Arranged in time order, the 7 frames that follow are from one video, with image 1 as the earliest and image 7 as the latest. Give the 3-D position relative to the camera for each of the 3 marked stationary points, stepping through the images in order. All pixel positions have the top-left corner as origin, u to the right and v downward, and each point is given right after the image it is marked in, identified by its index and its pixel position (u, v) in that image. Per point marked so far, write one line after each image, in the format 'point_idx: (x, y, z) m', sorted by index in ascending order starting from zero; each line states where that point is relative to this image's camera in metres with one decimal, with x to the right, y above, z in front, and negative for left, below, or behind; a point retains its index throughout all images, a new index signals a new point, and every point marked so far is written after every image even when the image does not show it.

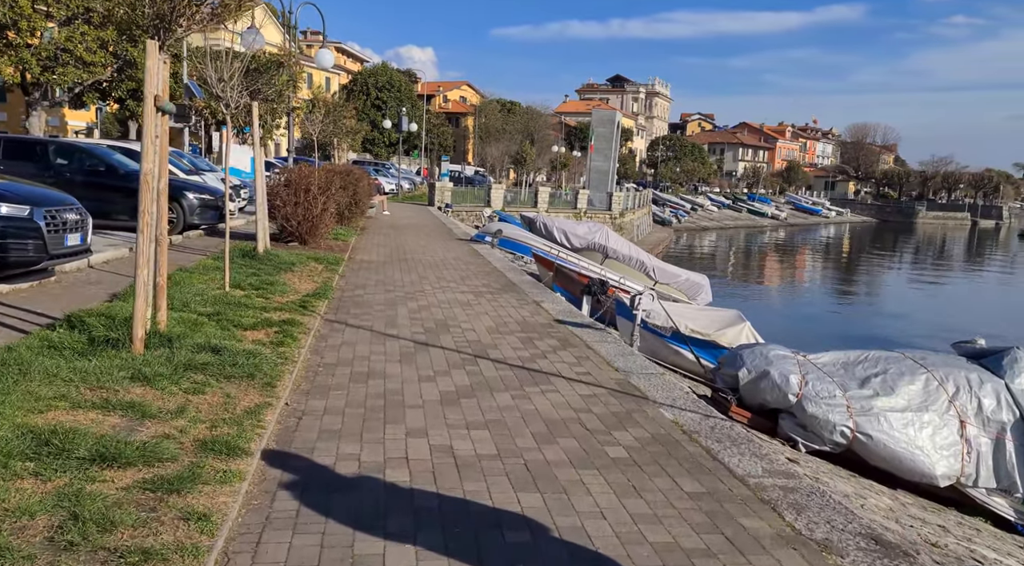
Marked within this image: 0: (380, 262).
0: (-2.6, +0.4, +15.9) m
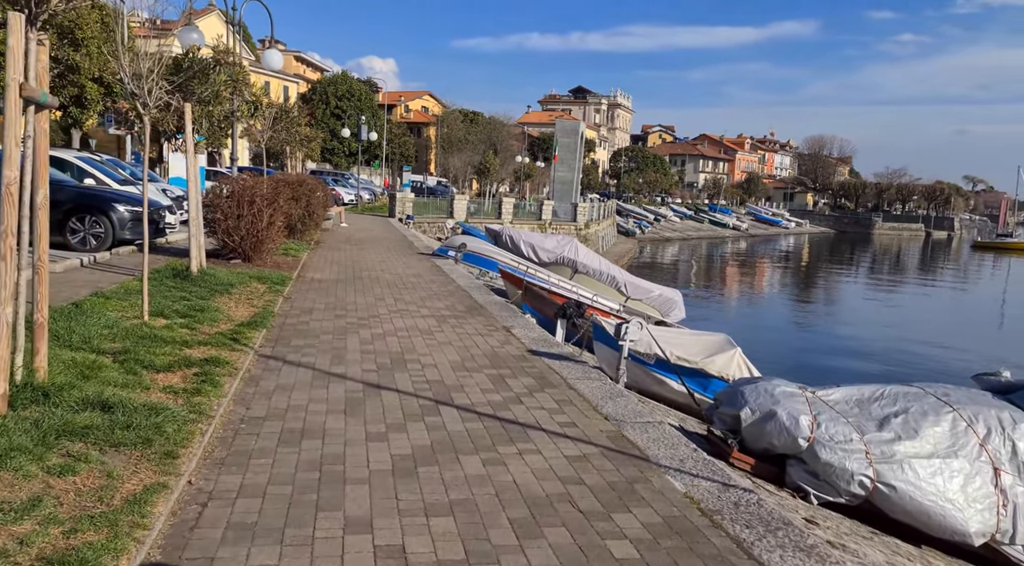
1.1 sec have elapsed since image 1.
0: (-3.2, 0.0, +14.5) m
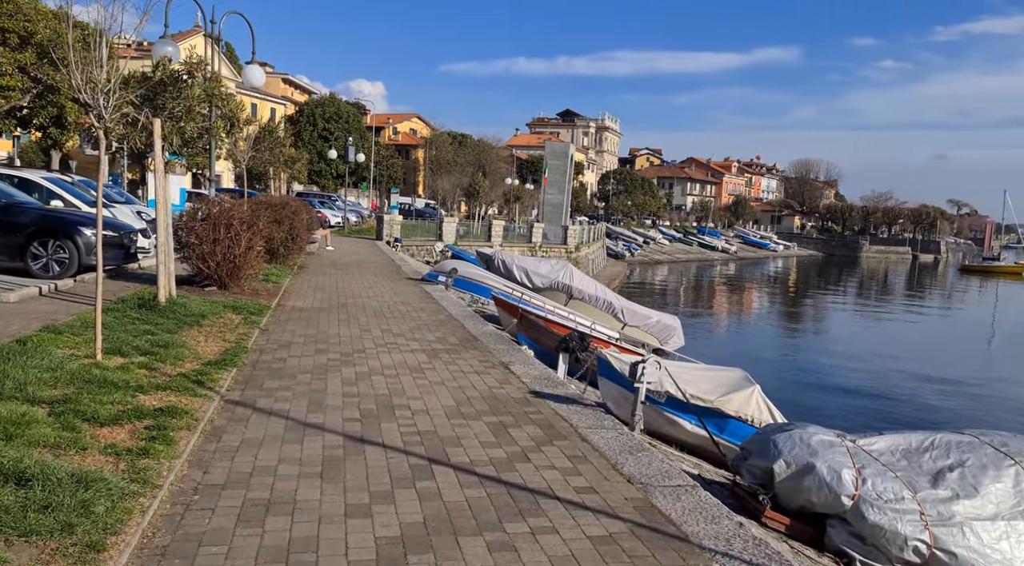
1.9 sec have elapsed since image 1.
0: (-3.3, -0.5, +13.5) m
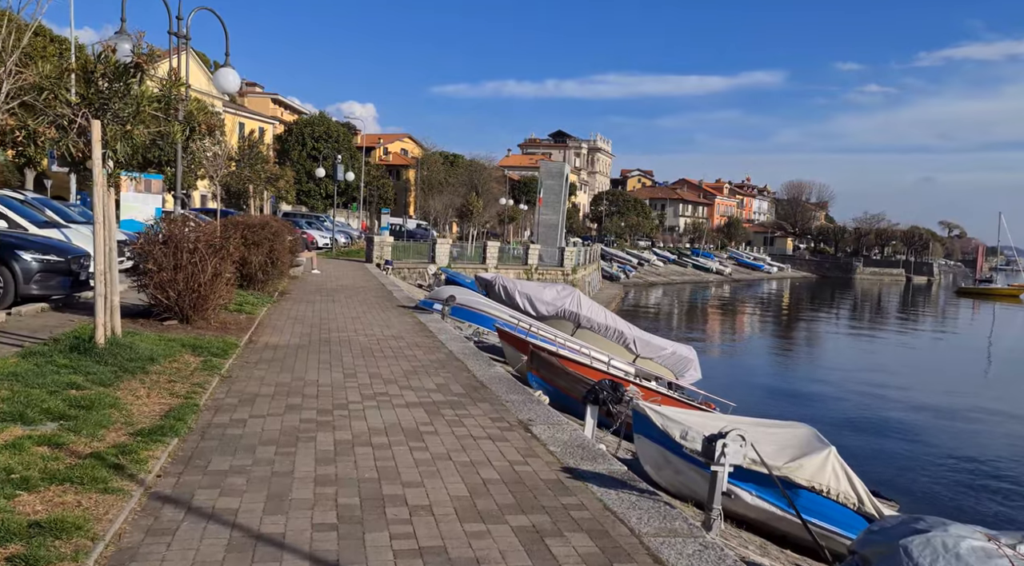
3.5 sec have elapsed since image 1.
0: (-3.2, -1.0, +11.6) m
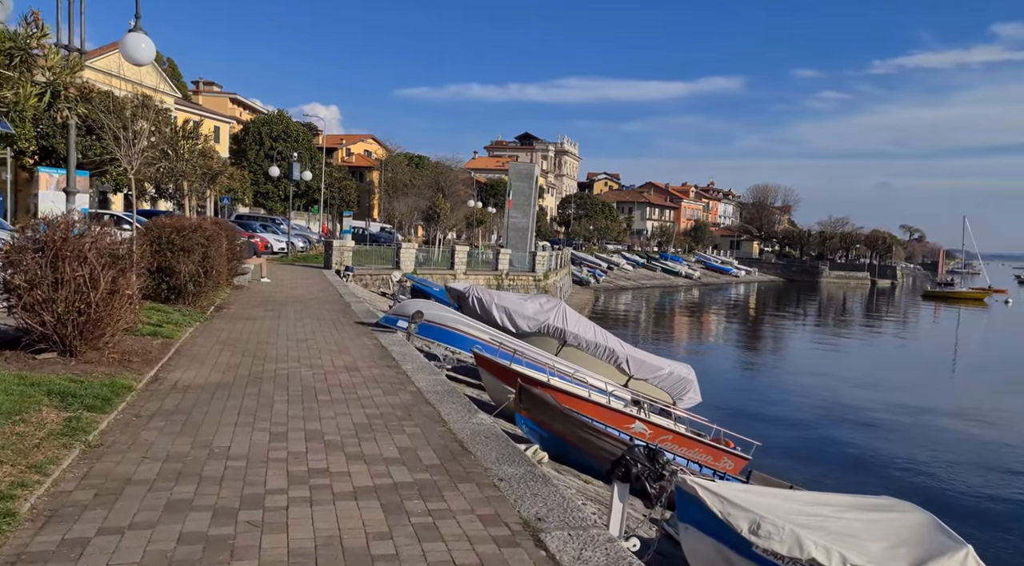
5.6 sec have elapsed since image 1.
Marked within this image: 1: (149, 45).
0: (-3.3, -1.2, +8.8) m
1: (-5.4, +3.6, +12.0) m
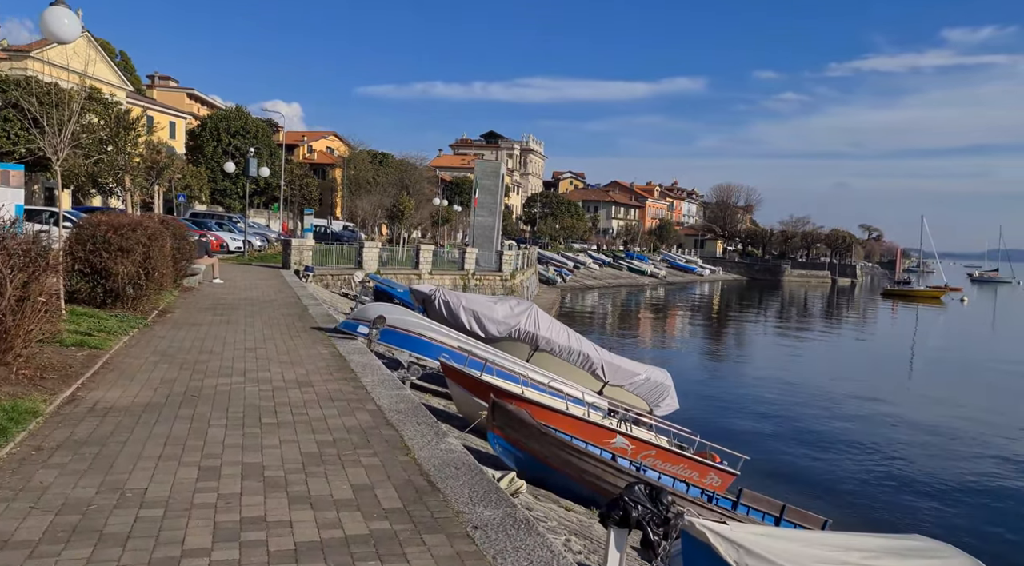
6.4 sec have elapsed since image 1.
0: (-3.6, -1.2, +7.6) m
1: (-5.8, +3.5, +10.7) m
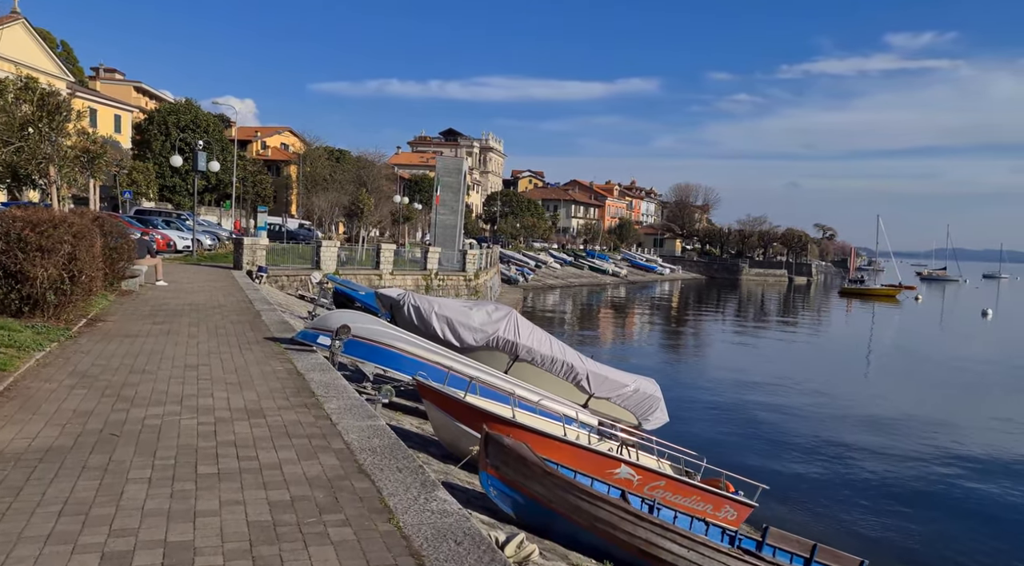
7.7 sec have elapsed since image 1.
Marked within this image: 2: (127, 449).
0: (-3.5, -1.3, +5.8) m
1: (-5.9, +3.4, +8.8) m
2: (-3.1, -1.3, +6.4) m
